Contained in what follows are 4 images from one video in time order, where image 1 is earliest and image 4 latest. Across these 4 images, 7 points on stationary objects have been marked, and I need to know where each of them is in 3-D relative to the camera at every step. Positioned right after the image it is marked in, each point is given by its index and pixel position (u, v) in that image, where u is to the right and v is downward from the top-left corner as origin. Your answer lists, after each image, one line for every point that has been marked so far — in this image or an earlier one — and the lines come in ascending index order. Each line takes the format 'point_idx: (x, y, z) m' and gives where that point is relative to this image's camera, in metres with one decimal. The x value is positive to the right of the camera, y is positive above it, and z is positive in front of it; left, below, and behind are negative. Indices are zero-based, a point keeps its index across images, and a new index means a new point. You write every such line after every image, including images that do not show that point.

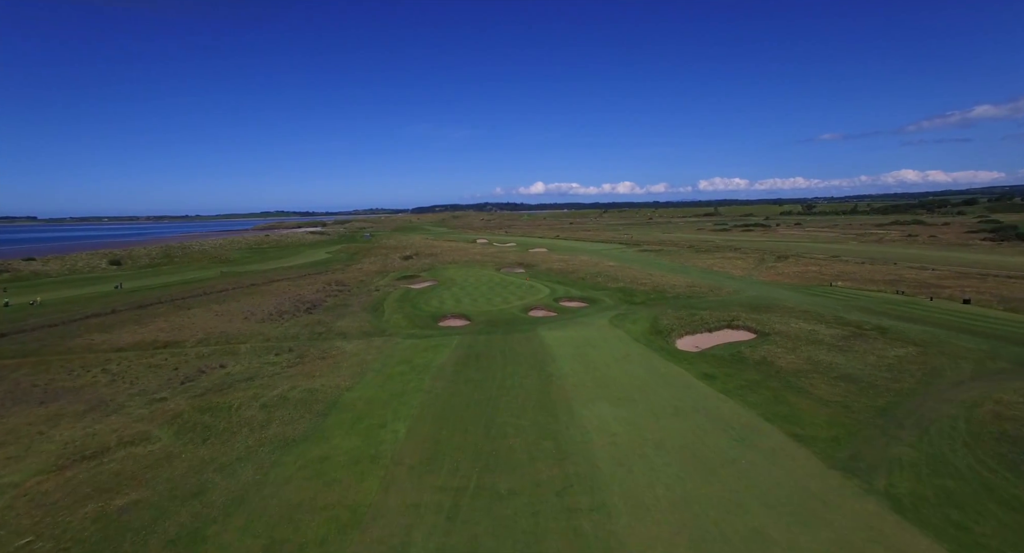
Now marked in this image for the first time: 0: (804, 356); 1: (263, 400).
0: (+11.9, -3.3, +18.9) m
1: (-8.4, -4.1, +15.5) m
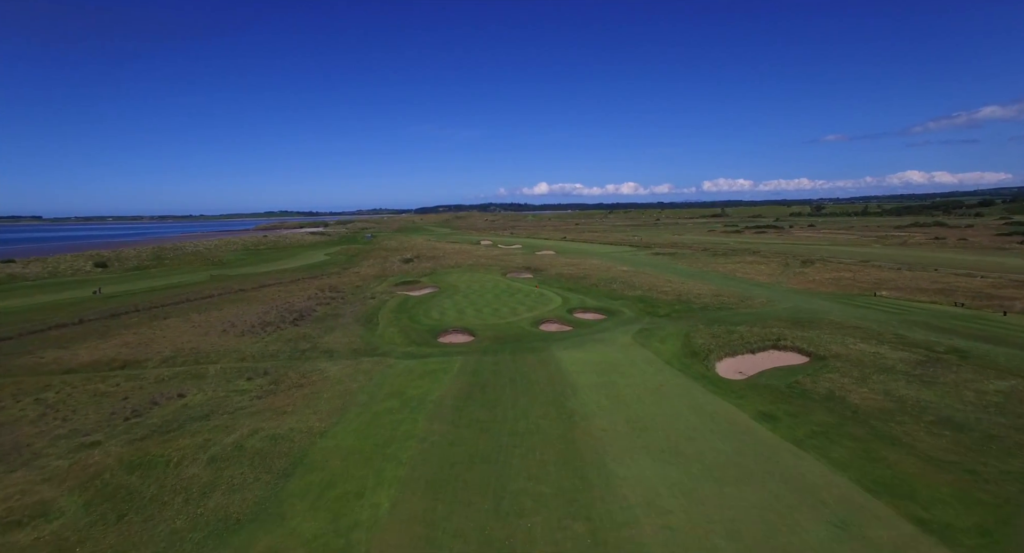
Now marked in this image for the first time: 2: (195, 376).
0: (+12.3, -3.8, +15.5) m
1: (-7.9, -4.6, +12.3) m
2: (-13.5, -4.2, +19.7) m
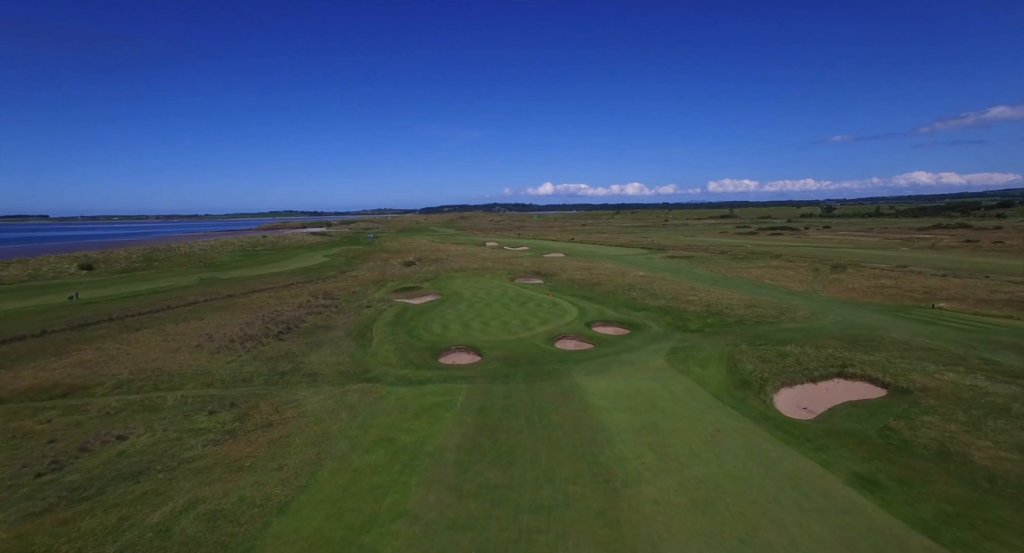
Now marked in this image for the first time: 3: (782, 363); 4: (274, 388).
0: (+12.8, -4.3, +12.0) m
1: (-7.5, -5.0, +9.0) m
2: (-12.9, -4.6, +16.4) m
3: (+10.9, -3.4, +18.5) m
4: (-9.5, -4.4, +18.5) m
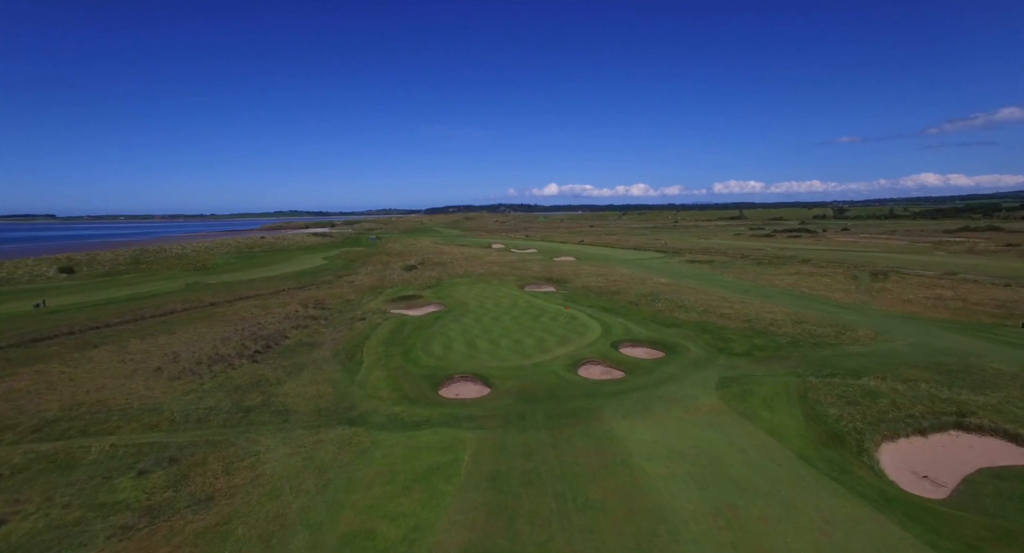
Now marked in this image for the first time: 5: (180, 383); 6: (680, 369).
0: (+13.3, -4.9, +8.1) m
1: (-7.0, -5.5, +5.3) m
2: (-12.4, -5.1, +12.7) m
3: (+11.5, -4.1, +14.6) m
4: (-9.0, -5.0, +14.8) m
5: (-13.8, -4.4, +19.3) m
6: (+7.3, -3.8, +20.0) m
